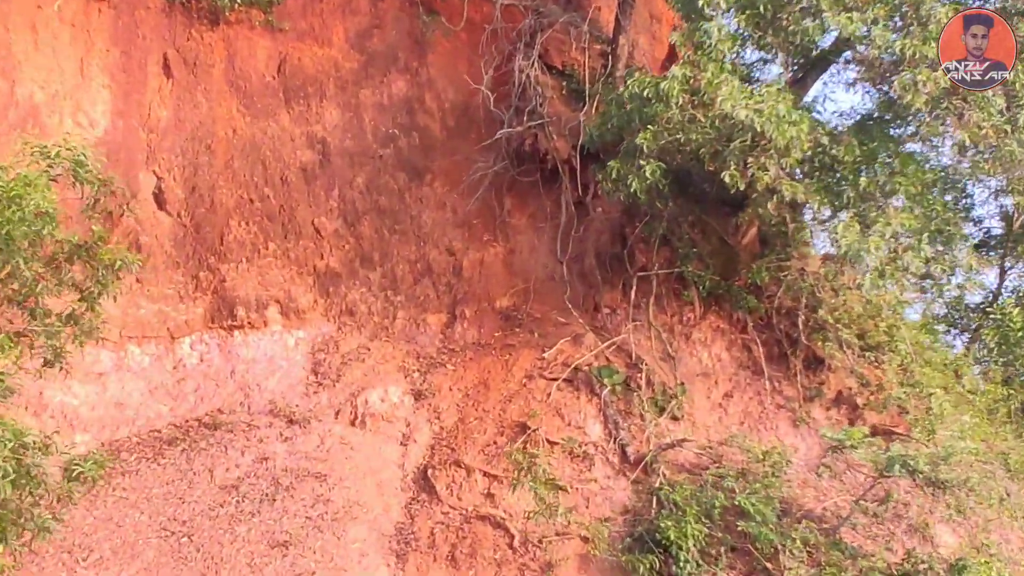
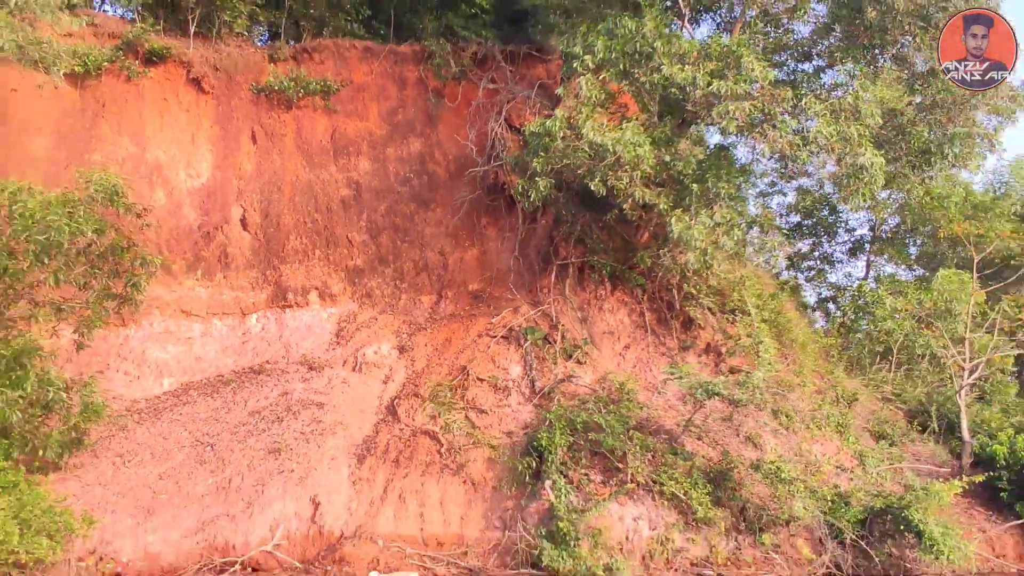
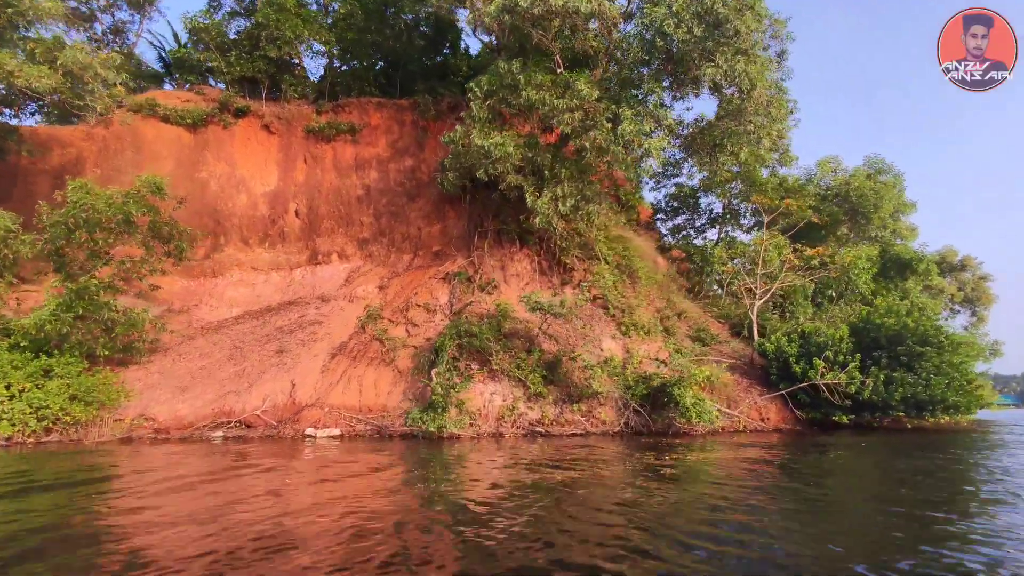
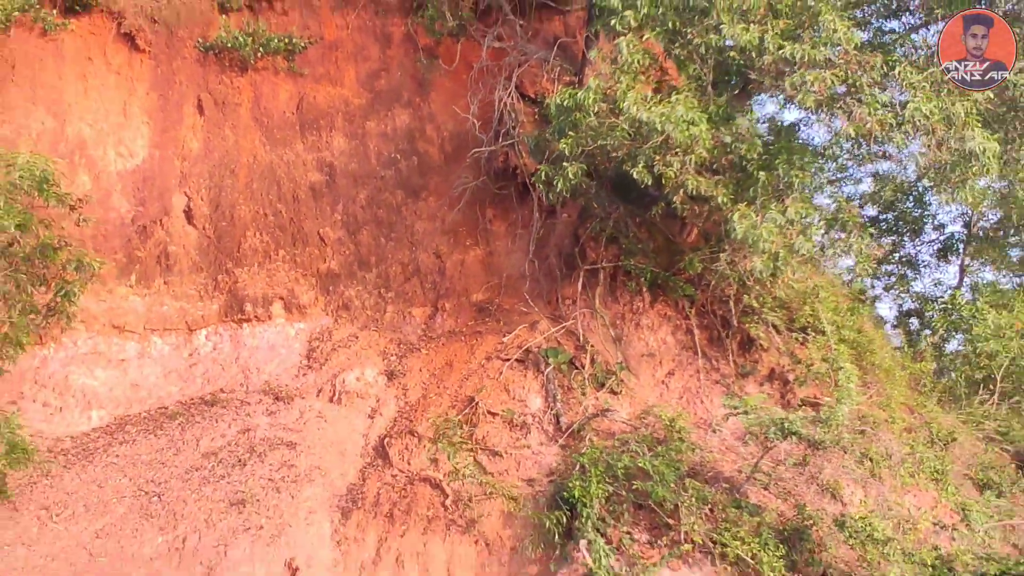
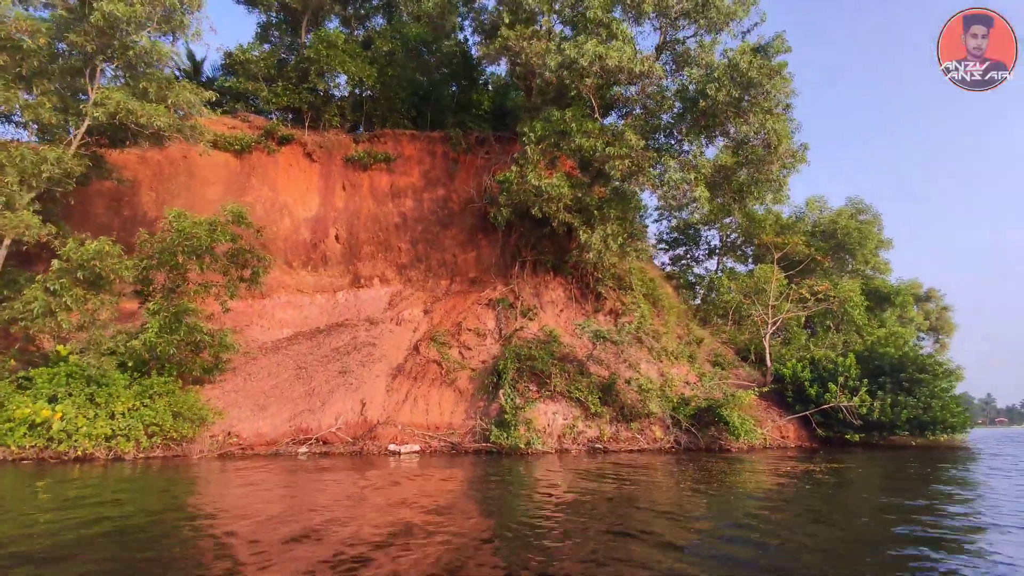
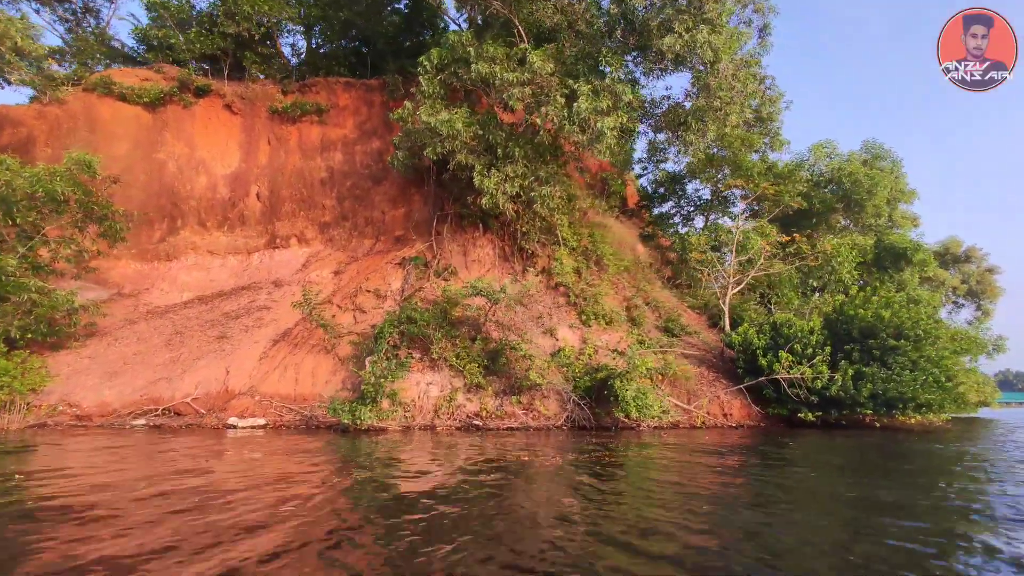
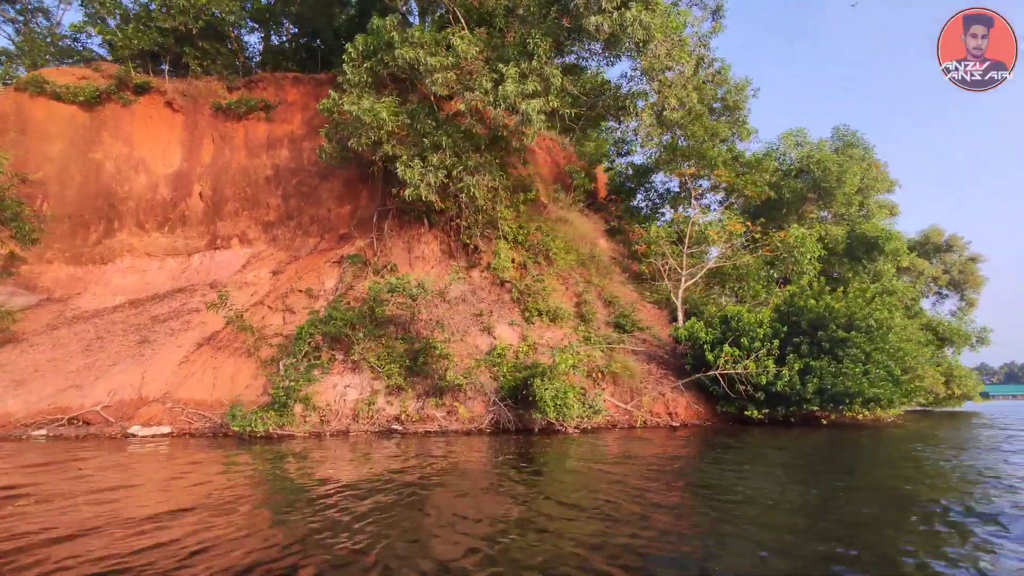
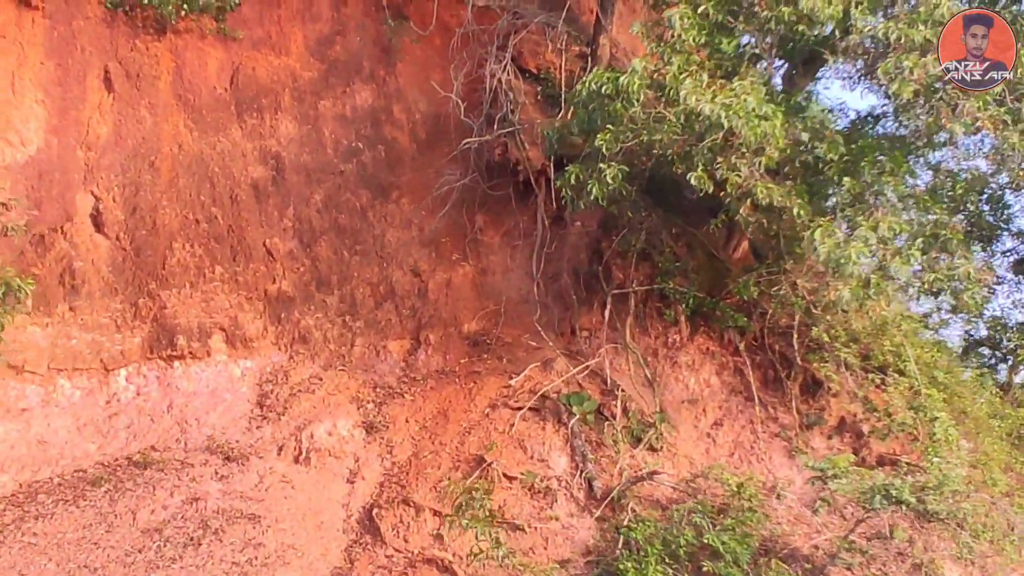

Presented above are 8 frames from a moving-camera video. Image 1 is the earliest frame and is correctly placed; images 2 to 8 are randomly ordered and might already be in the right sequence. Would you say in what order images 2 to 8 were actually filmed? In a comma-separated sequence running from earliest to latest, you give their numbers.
8, 4, 2, 5, 3, 6, 7
